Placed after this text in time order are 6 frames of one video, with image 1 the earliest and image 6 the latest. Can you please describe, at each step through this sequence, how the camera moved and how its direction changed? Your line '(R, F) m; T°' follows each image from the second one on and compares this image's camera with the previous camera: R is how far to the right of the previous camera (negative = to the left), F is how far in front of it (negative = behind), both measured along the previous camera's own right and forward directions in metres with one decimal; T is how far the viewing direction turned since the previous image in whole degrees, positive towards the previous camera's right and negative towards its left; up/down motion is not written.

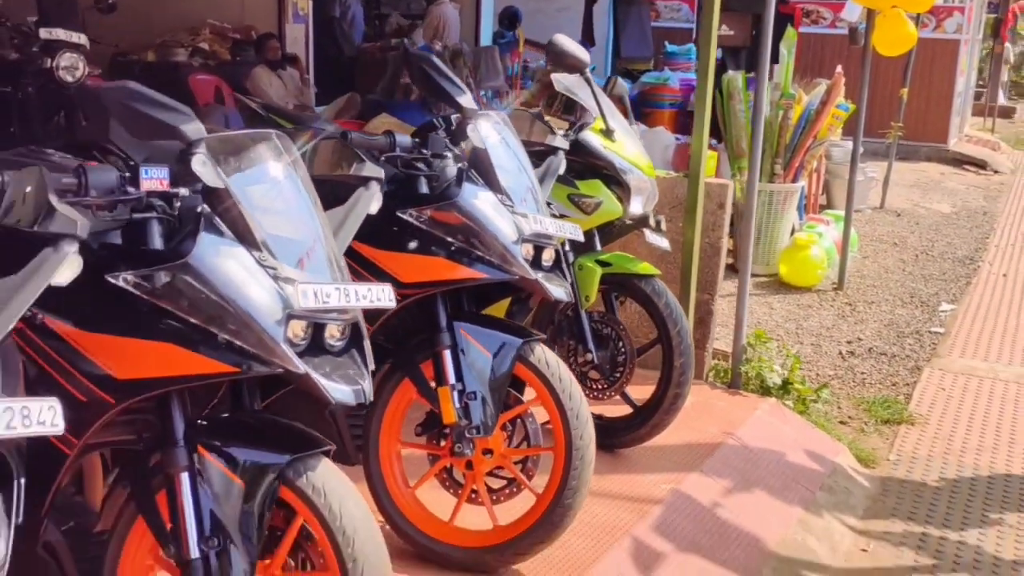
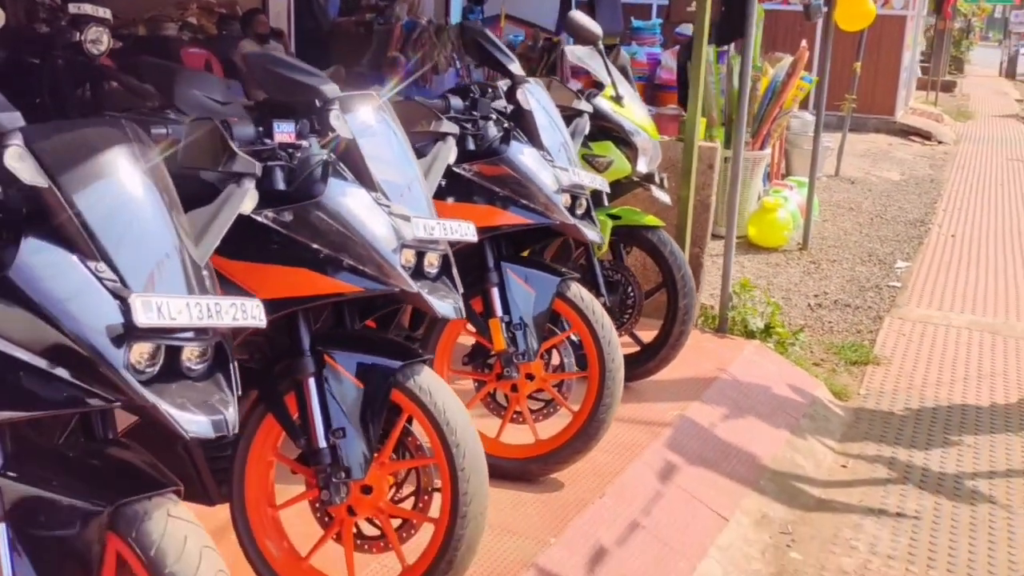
(-0.3, -0.4) m; +3°
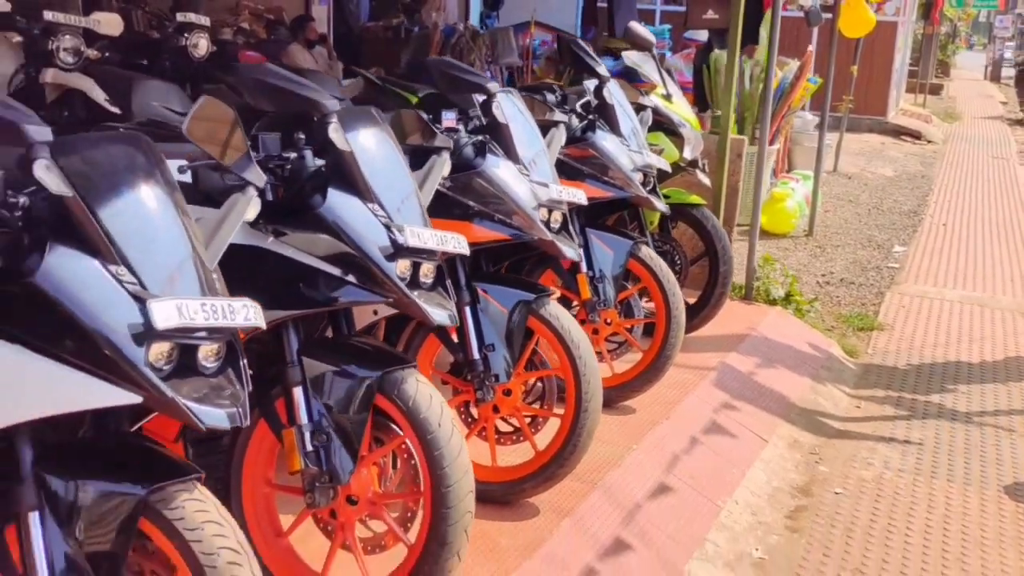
(-0.3, -0.7) m; +1°
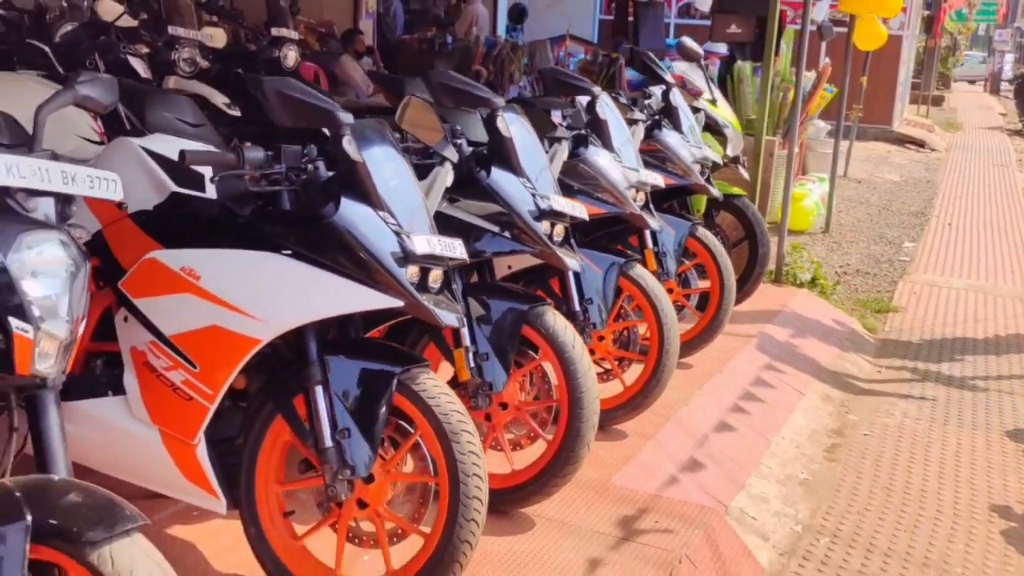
(-0.3, -0.7) m; 0°
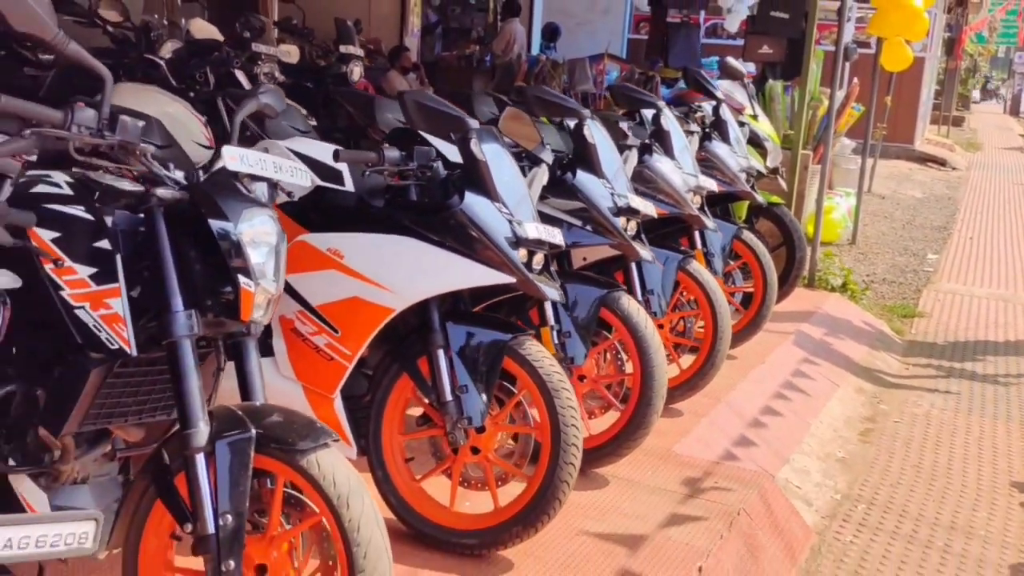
(-0.2, -0.4) m; -1°
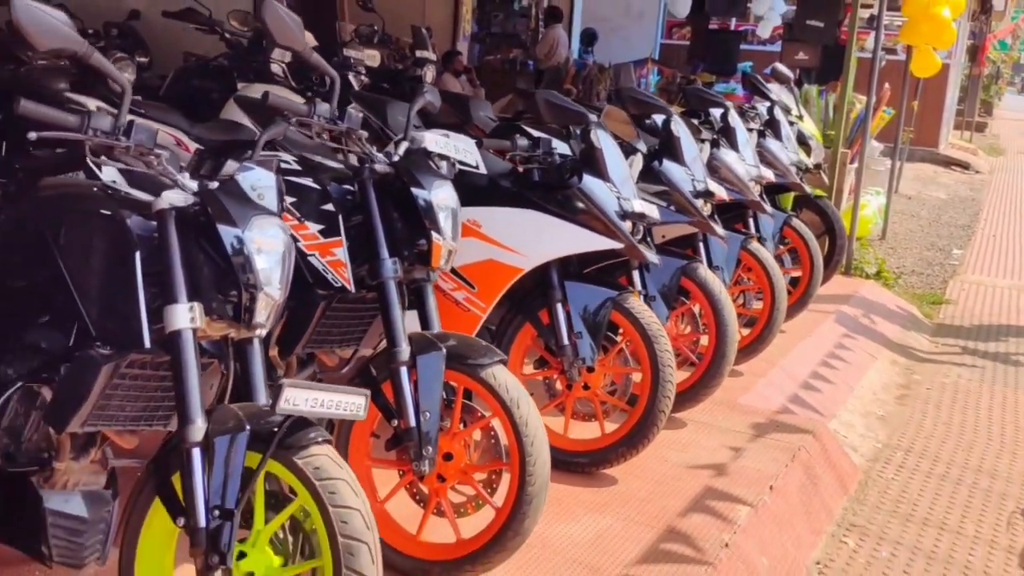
(-0.3, -0.6) m; -1°
